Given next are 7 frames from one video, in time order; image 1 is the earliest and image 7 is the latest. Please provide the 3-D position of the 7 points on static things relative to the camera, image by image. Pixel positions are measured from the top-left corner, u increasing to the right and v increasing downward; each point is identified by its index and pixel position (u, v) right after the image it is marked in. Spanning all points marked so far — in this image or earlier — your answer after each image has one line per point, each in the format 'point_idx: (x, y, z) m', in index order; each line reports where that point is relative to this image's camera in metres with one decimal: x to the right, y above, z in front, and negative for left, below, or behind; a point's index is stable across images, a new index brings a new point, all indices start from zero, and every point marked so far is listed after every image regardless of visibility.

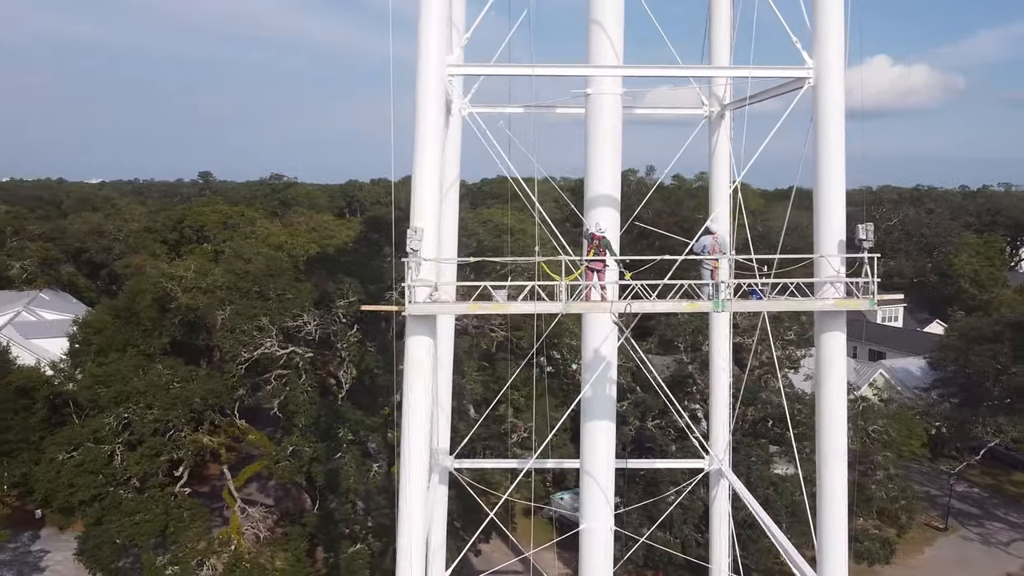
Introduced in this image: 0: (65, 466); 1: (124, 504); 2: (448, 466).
0: (-10.2, -4.2, +19.1) m
1: (-8.3, -4.8, +18.2) m
2: (-1.2, -3.5, +16.1) m
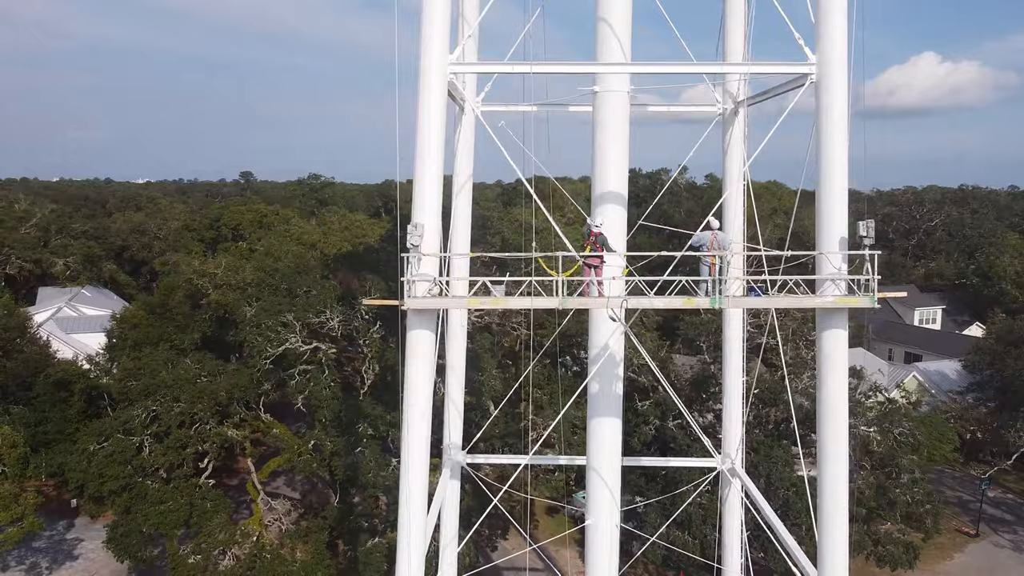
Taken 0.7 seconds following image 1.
0: (-9.9, -4.0, +19.7) m
1: (-8.0, -4.7, +18.6) m
2: (-1.0, -3.4, +16.2) m
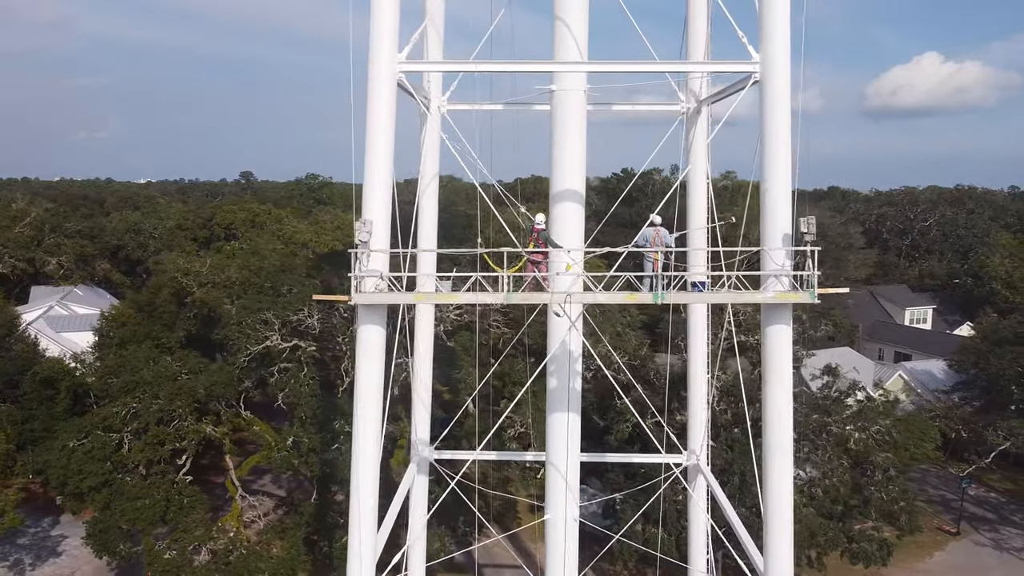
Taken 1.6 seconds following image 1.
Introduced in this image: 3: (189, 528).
0: (-10.6, -4.0, +19.8) m
1: (-8.7, -4.6, +18.8) m
2: (-1.7, -3.4, +16.4) m
3: (-7.0, -5.4, +18.2) m
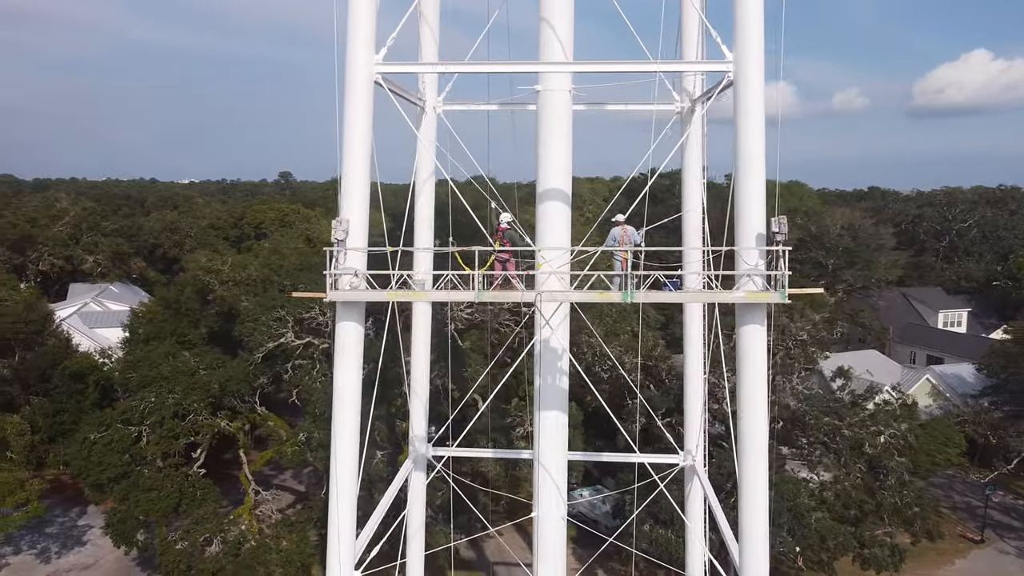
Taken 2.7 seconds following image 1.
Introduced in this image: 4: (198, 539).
0: (-10.5, -3.9, +20.4) m
1: (-8.7, -4.6, +19.3) m
2: (-1.8, -3.3, +16.6) m
3: (-7.1, -5.3, +18.7) m
4: (-6.9, -5.6, +18.1) m
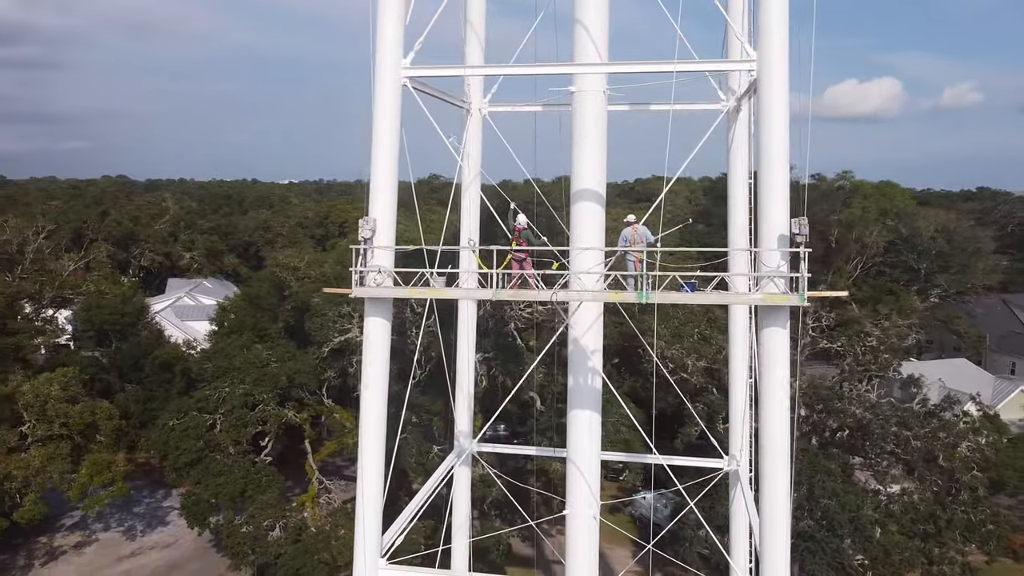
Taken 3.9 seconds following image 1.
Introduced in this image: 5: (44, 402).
0: (-9.2, -3.7, +21.7) m
1: (-7.6, -4.4, +20.4) m
2: (-1.0, -3.3, +16.9) m
3: (-6.0, -5.2, +19.6) m
4: (-5.9, -5.5, +19.0) m
5: (-11.2, -2.8, +19.8) m
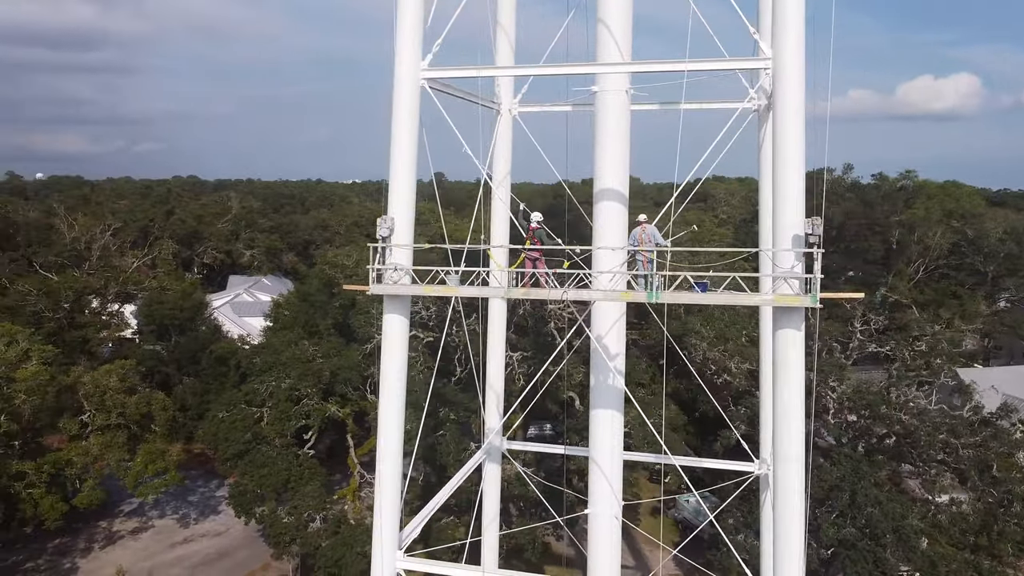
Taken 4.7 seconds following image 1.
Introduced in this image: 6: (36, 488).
0: (-8.3, -3.6, +22.4) m
1: (-6.7, -4.3, +21.0) m
2: (-0.4, -3.3, +17.1) m
3: (-5.2, -5.1, +20.1) m
4: (-5.2, -5.4, +19.5) m
5: (-10.4, -2.6, +20.7) m
6: (-10.9, -4.7, +18.9) m
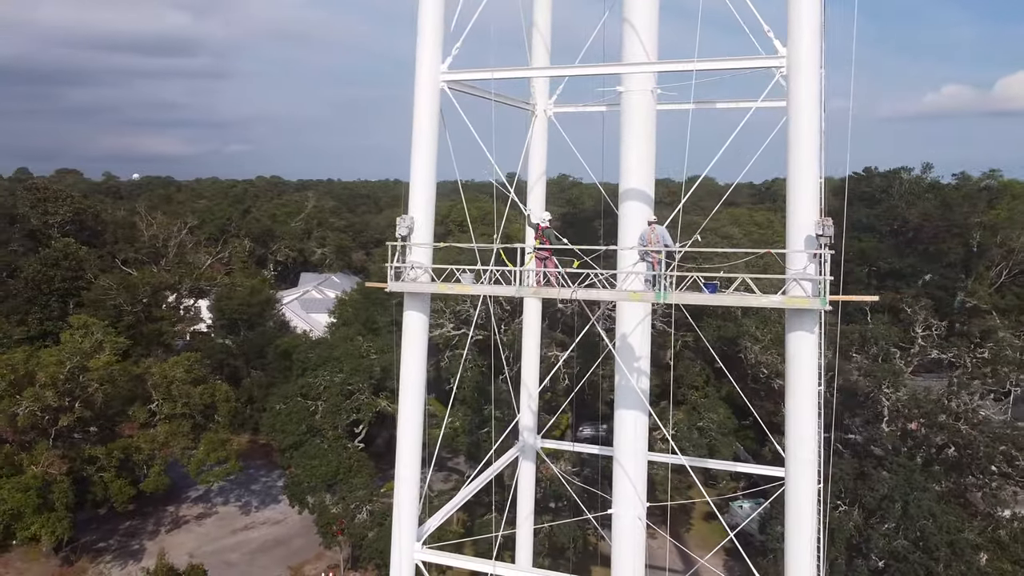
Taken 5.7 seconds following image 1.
0: (-7.1, -3.5, +23.2) m
1: (-5.7, -4.3, +21.7) m
2: (+0.3, -3.3, +17.2) m
3: (-4.3, -5.0, +20.6) m
4: (-4.3, -5.3, +20.1) m
5: (-9.3, -2.5, +21.7) m
6: (-10.0, -4.5, +20.0) m
